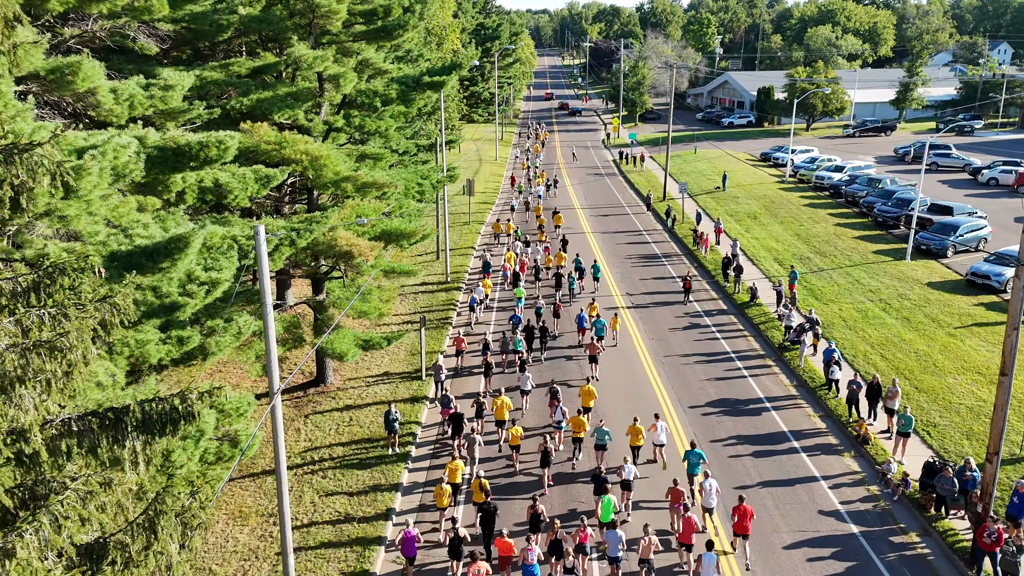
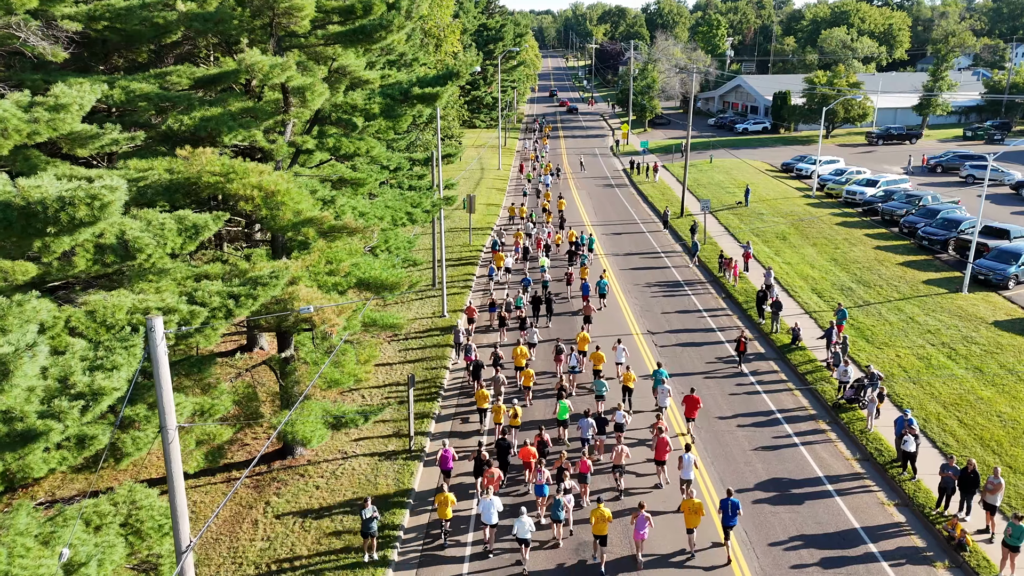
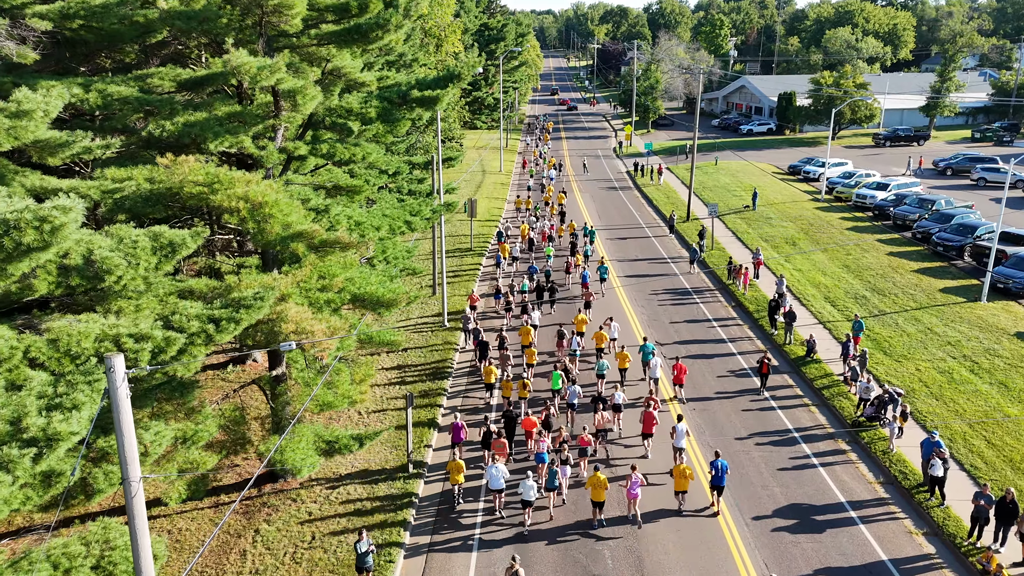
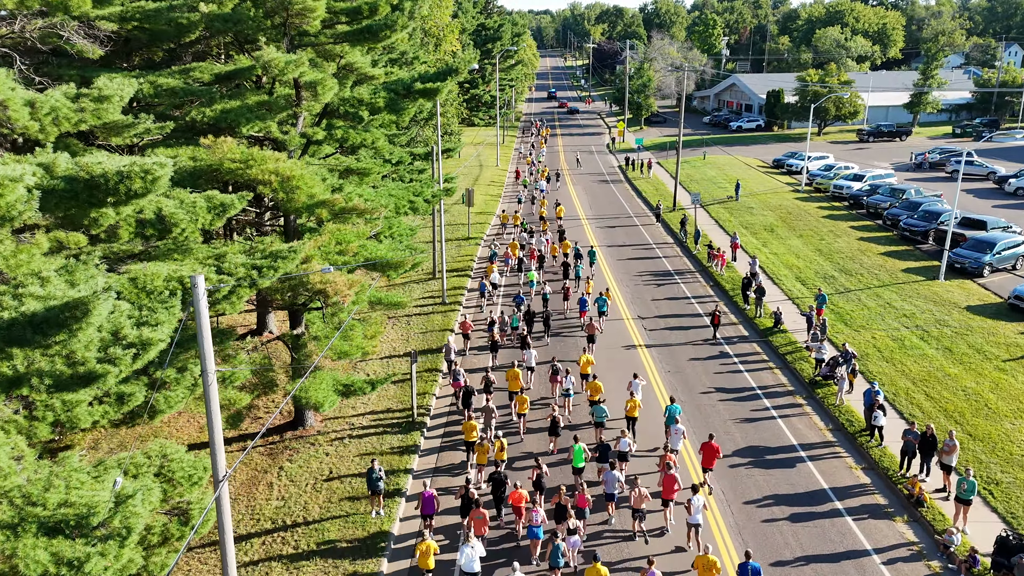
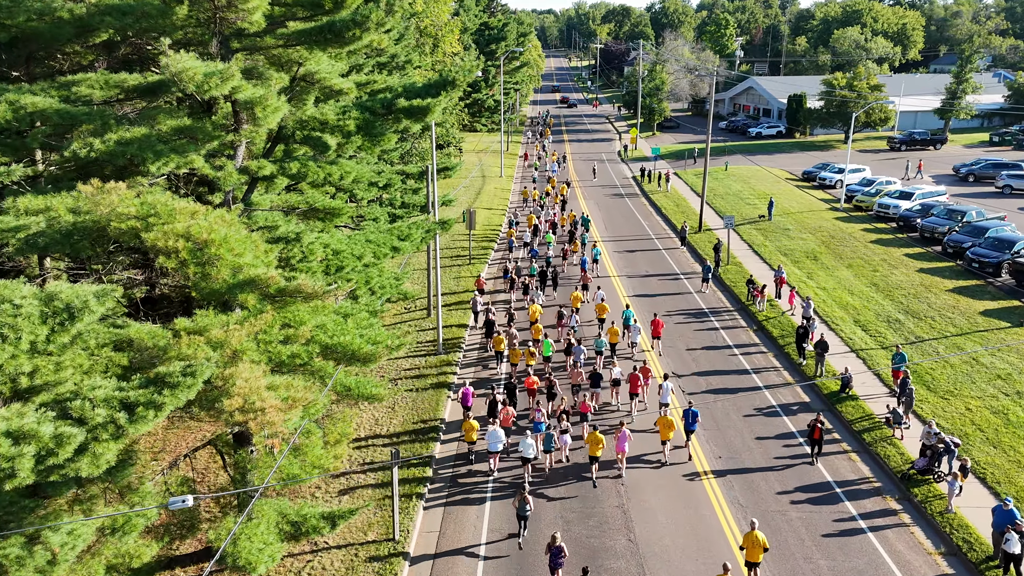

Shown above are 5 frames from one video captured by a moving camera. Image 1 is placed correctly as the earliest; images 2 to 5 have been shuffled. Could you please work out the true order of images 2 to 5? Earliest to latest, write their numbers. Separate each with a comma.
4, 2, 3, 5
